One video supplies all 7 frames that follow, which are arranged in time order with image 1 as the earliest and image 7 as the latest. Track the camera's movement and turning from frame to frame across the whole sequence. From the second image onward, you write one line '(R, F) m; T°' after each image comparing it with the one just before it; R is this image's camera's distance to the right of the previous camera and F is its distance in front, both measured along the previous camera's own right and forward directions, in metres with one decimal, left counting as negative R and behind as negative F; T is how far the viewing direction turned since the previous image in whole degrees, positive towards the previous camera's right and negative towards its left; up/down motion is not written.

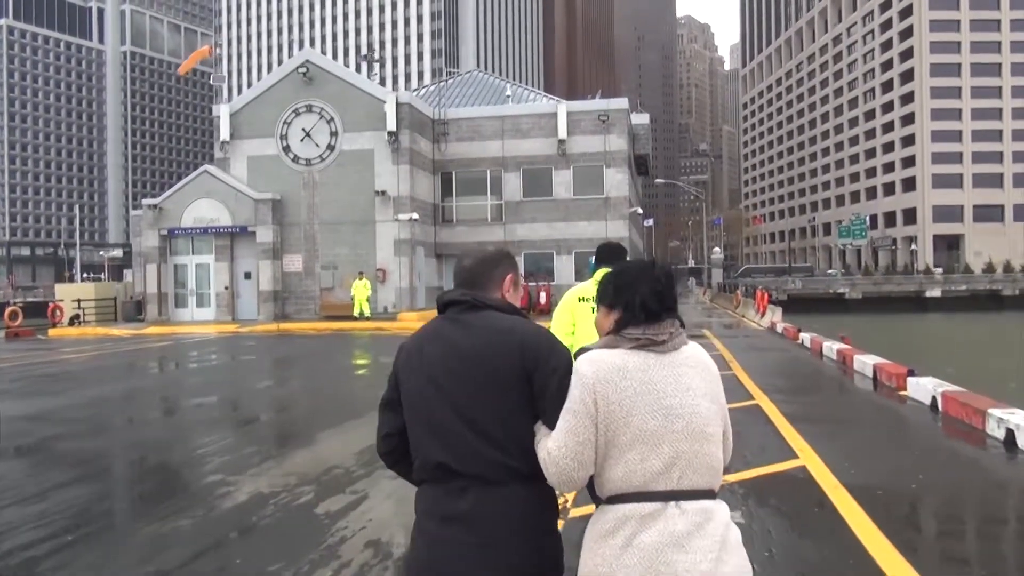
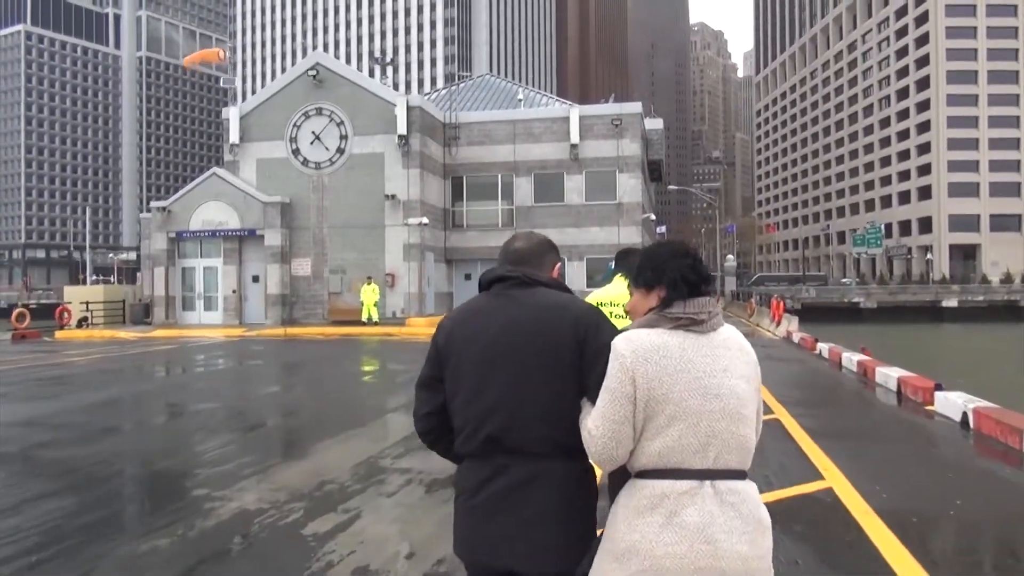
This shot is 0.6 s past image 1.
(0.0, +0.4) m; -1°
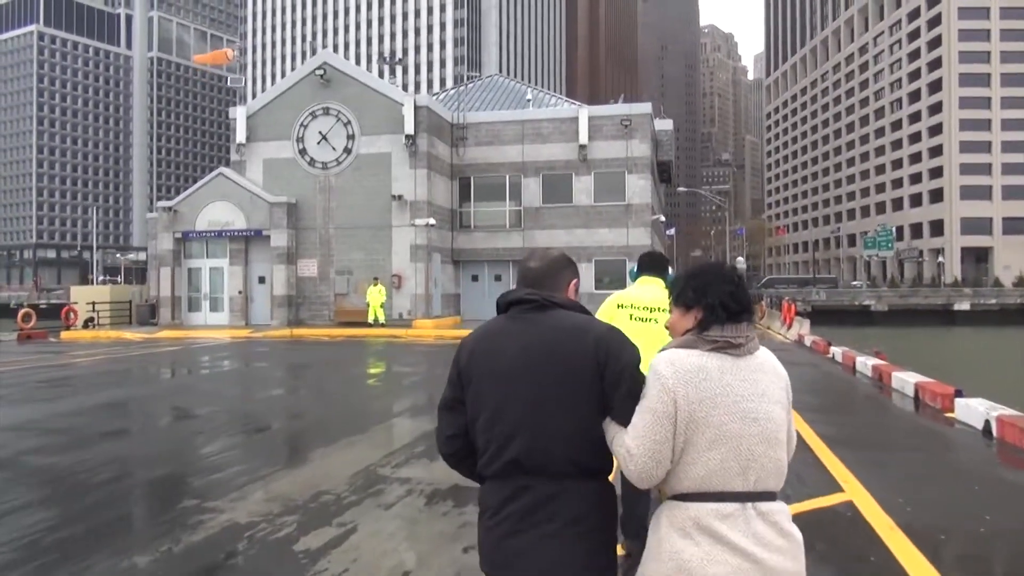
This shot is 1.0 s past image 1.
(0.0, +0.3) m; -1°
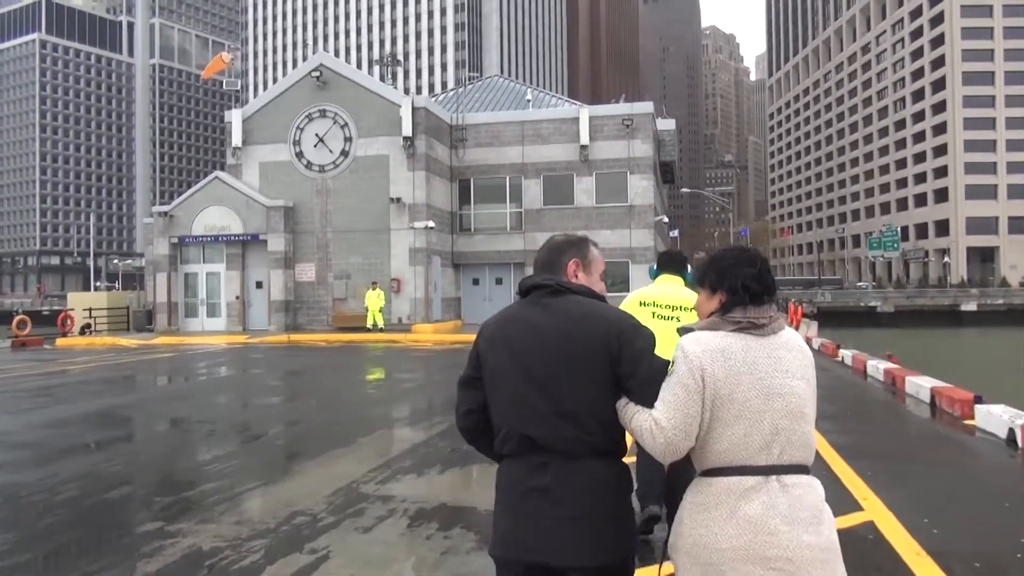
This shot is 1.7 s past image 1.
(+0.1, +0.4) m; 0°
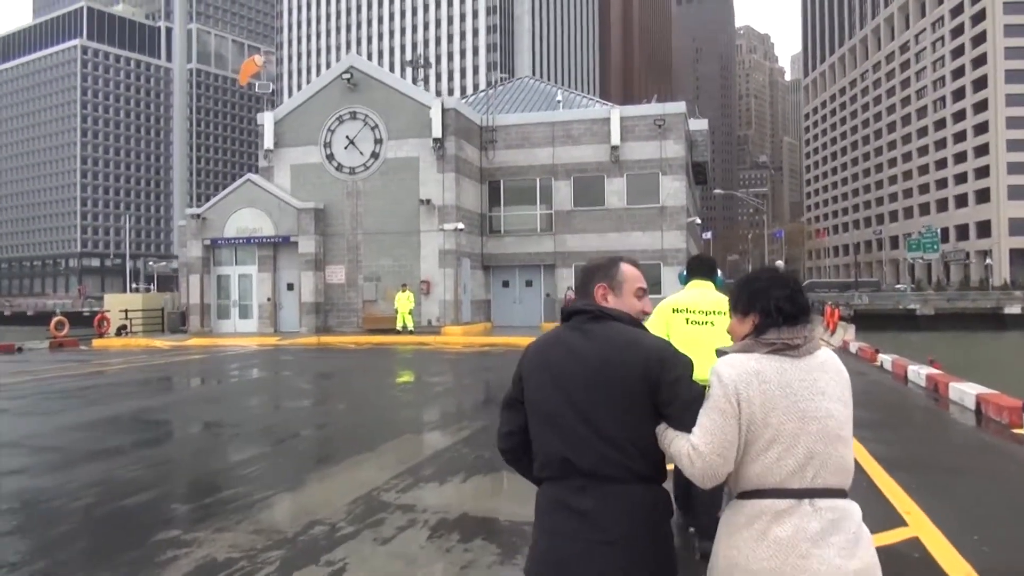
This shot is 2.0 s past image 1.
(0.0, +0.2) m; -2°
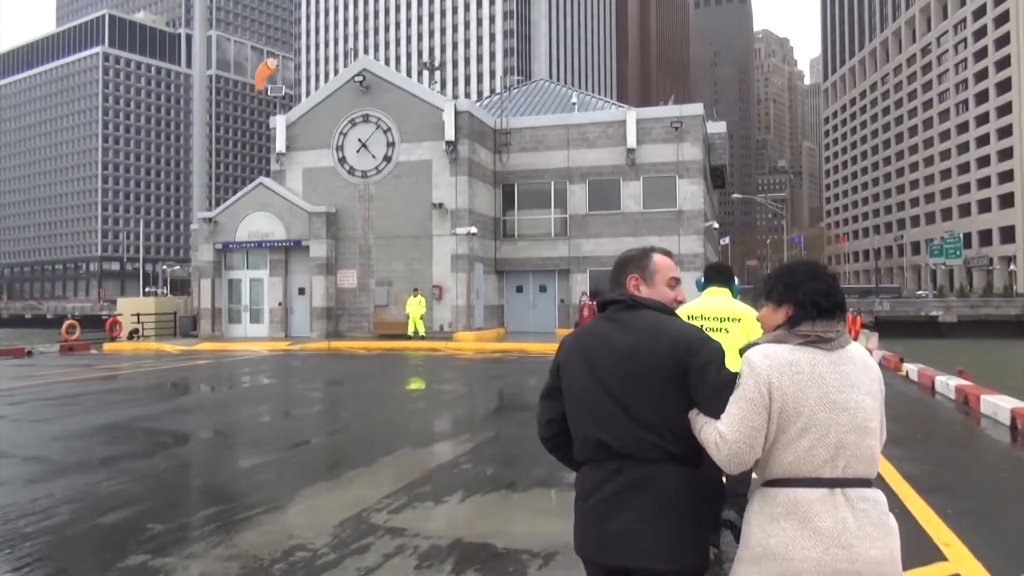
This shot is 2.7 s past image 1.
(+0.1, +0.4) m; -1°
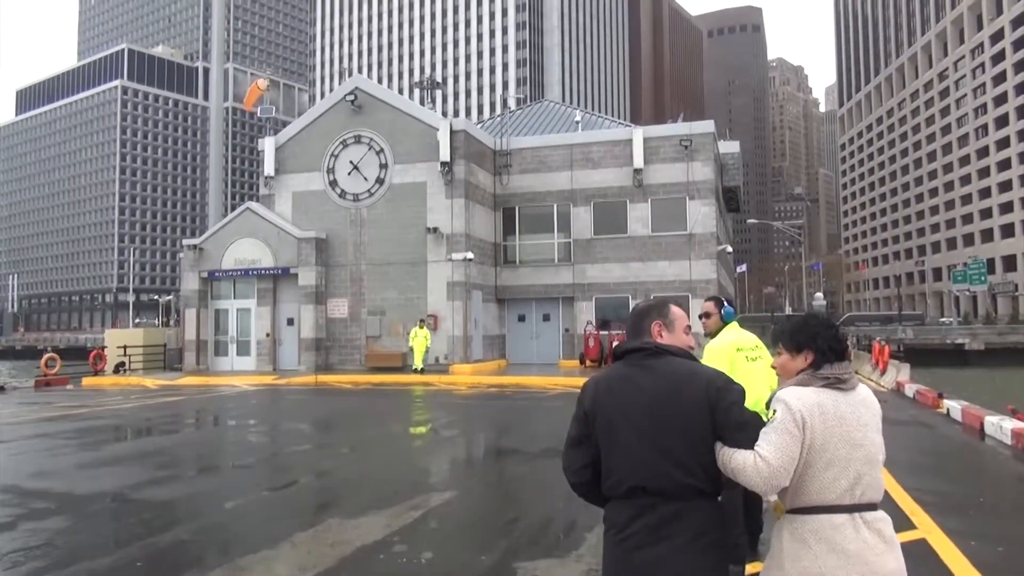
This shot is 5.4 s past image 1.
(+0.5, +1.6) m; -1°
